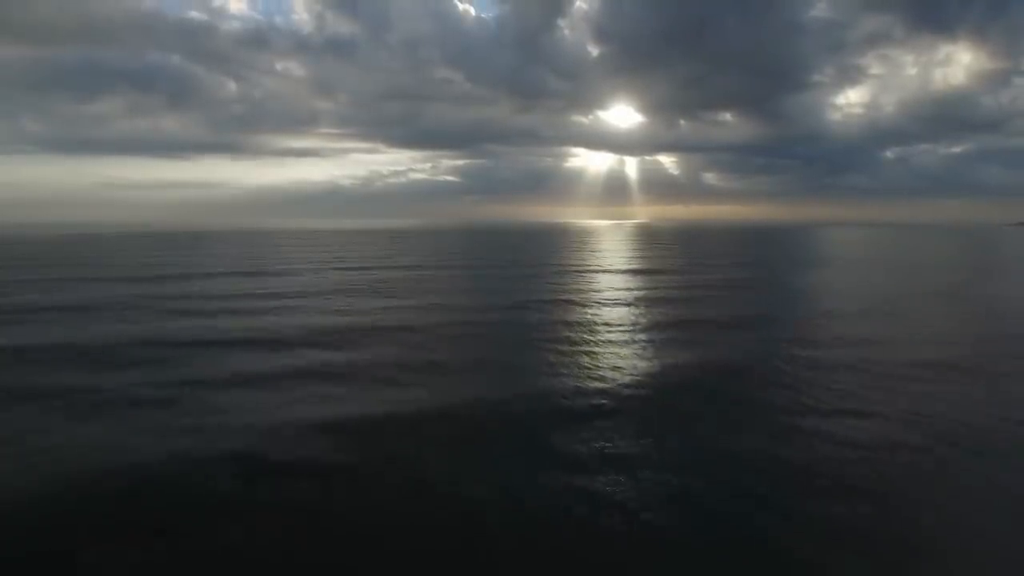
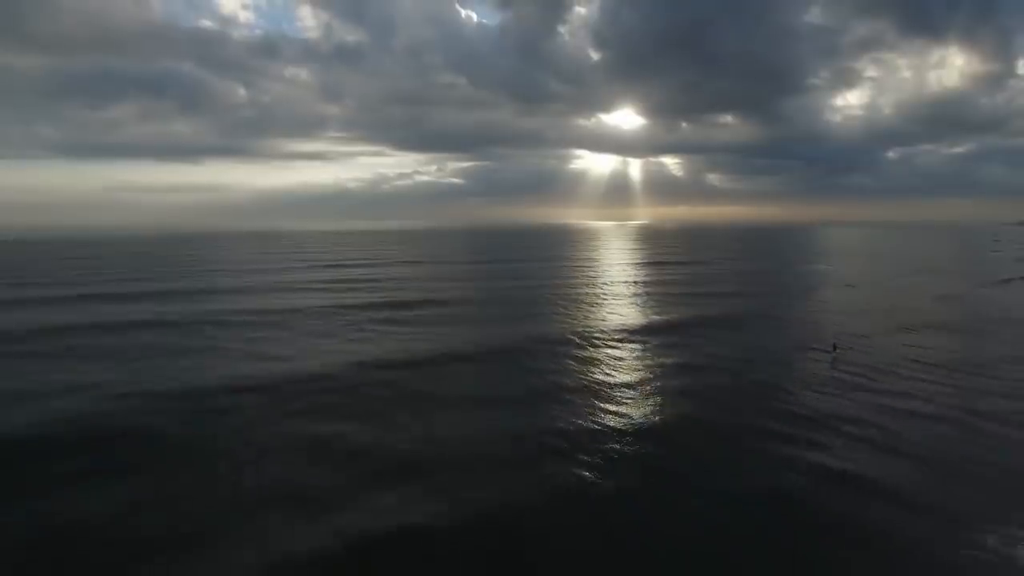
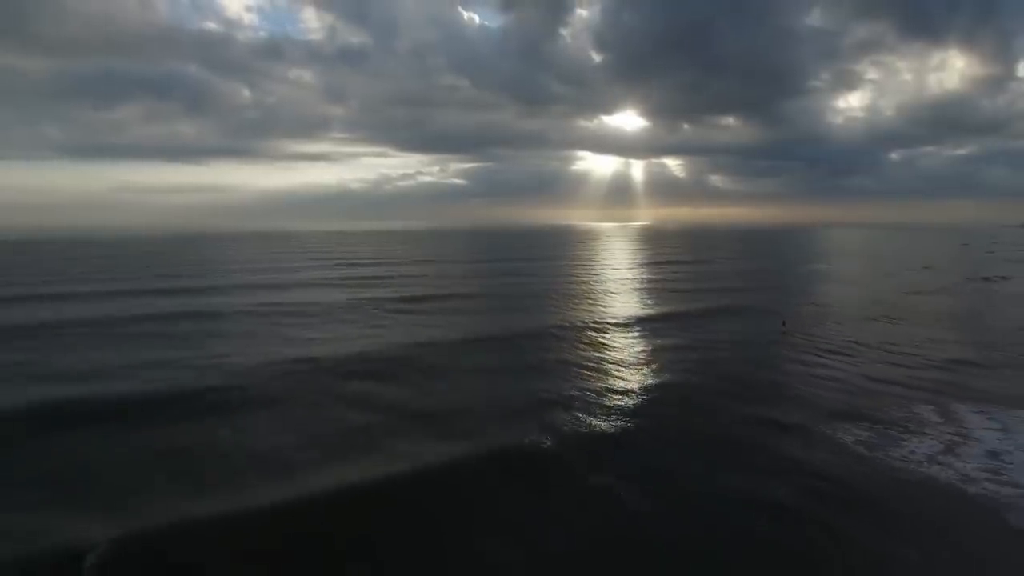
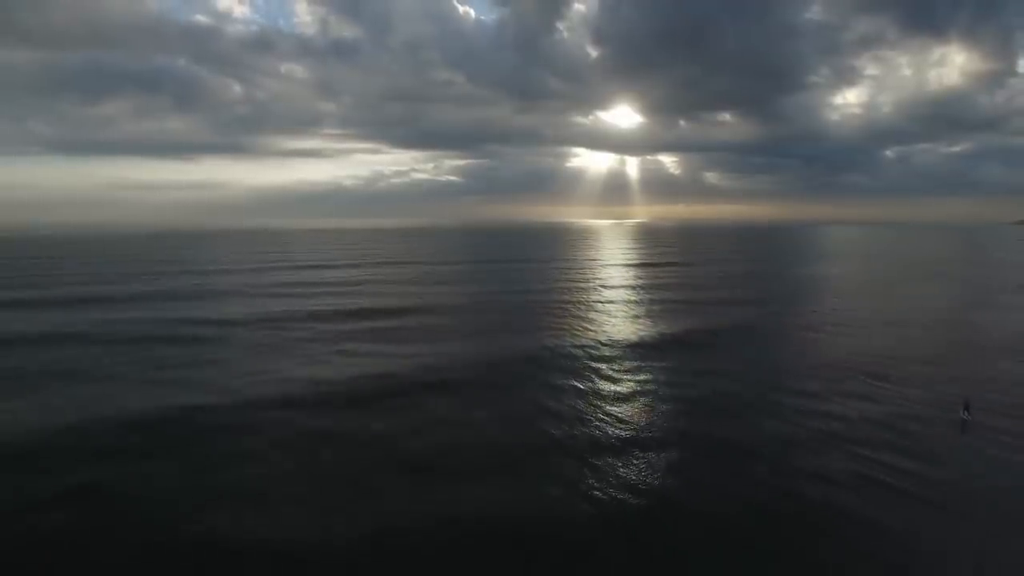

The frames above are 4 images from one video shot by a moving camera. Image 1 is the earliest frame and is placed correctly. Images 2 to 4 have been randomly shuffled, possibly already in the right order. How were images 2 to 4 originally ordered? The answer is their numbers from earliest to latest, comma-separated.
4, 2, 3
